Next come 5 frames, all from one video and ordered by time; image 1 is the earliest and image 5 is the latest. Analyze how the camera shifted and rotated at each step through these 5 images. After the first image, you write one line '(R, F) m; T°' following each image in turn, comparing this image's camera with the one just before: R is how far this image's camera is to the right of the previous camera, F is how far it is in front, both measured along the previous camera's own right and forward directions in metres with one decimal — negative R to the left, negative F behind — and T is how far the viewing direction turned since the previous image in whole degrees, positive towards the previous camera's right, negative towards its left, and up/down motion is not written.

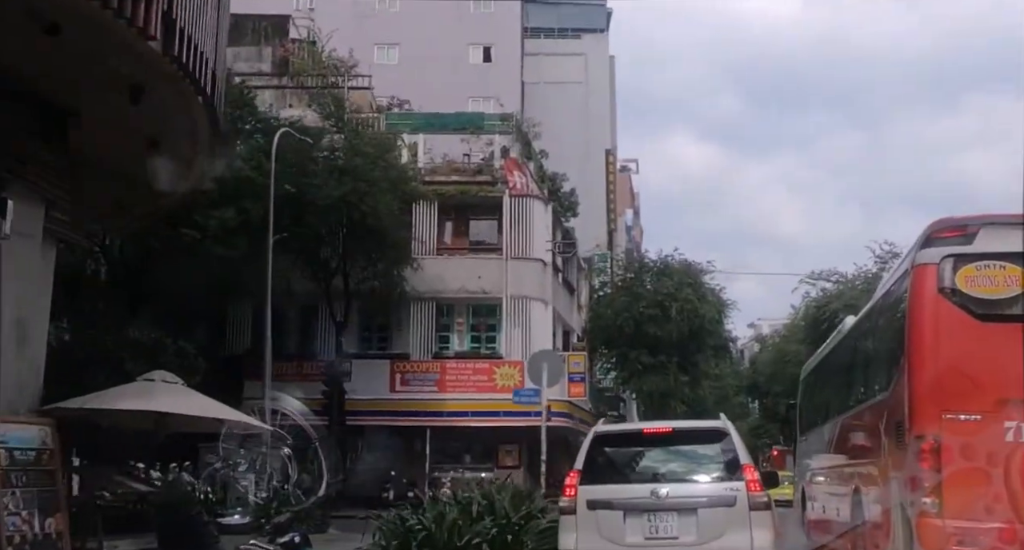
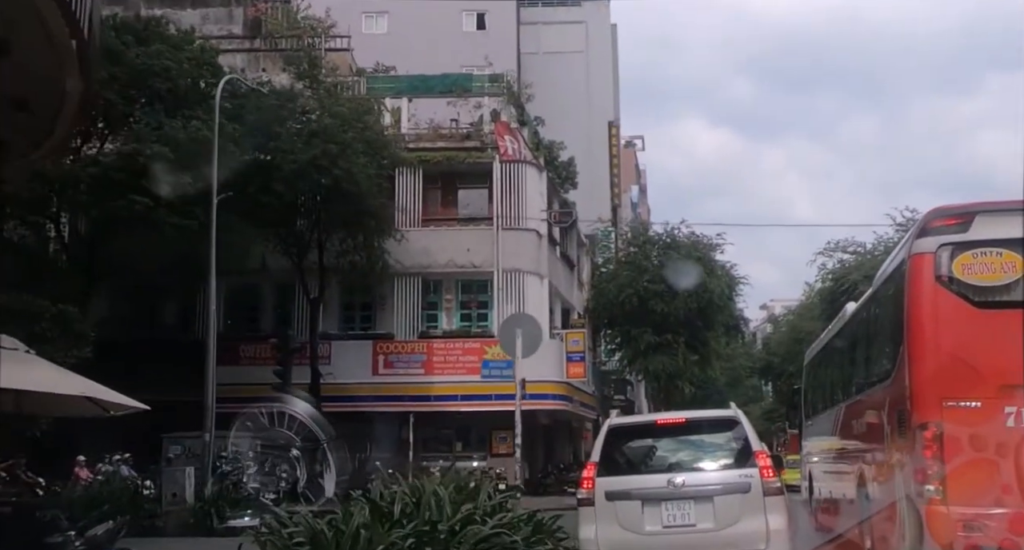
(+0.5, +2.3) m; -1°
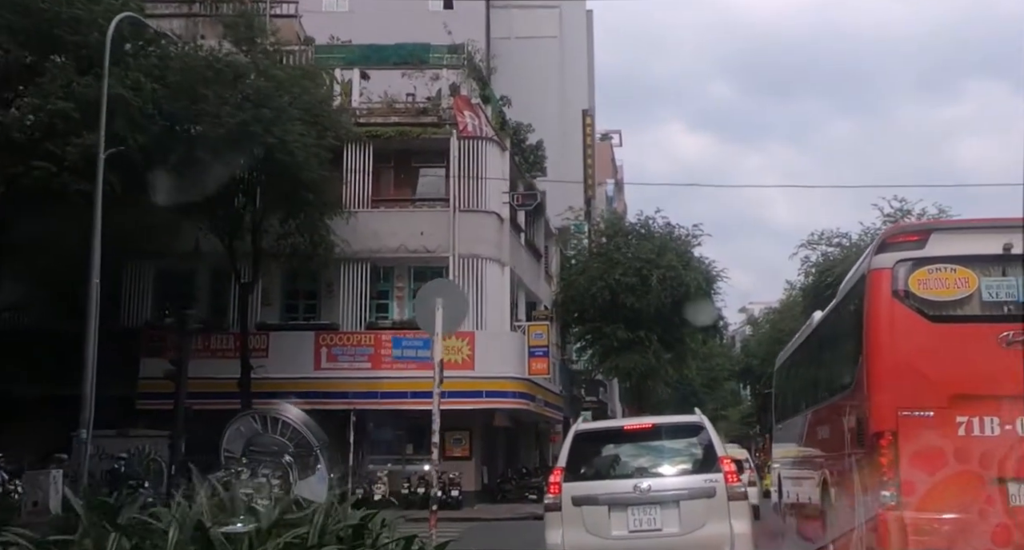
(+0.5, +2.3) m; +1°
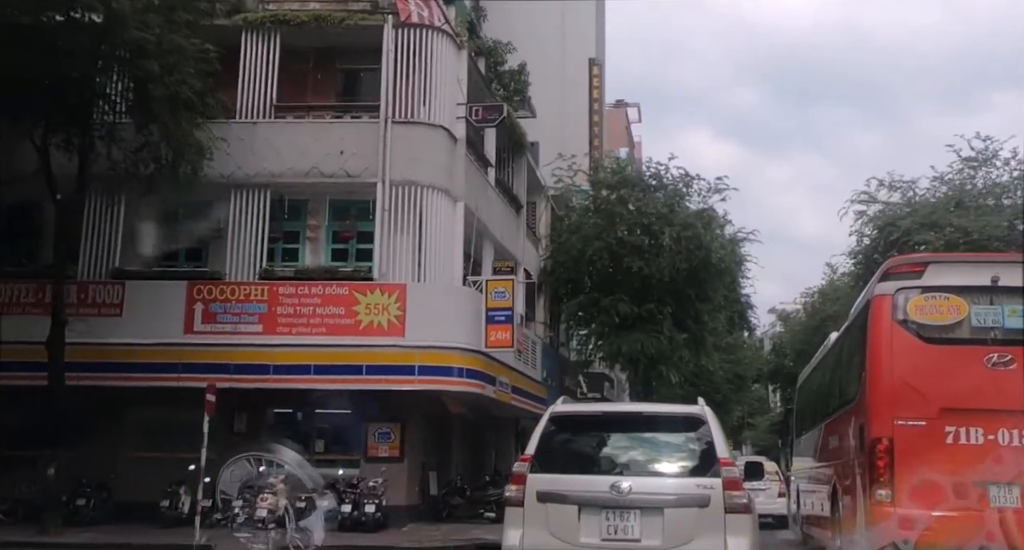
(+1.3, +6.8) m; -1°
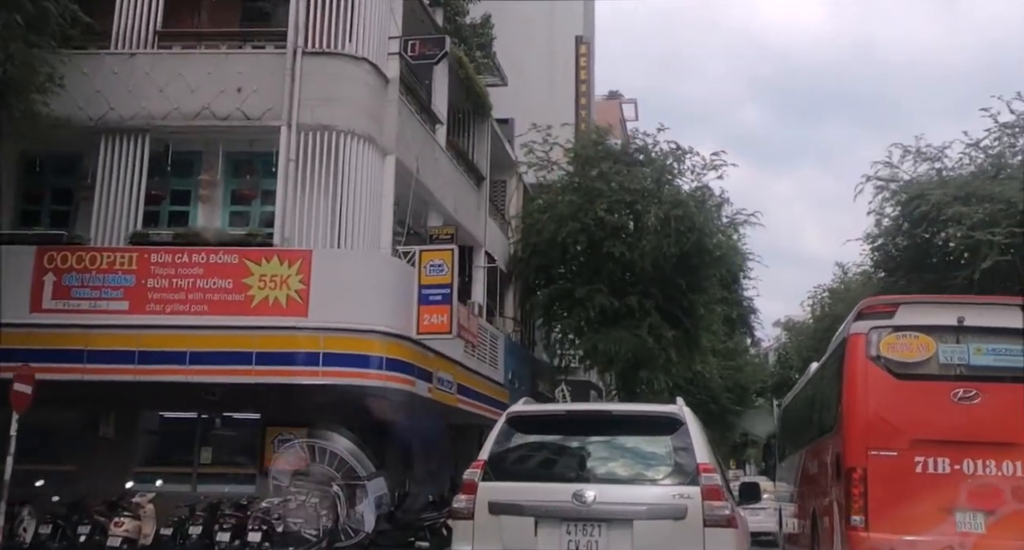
(+0.9, +3.7) m; 0°
